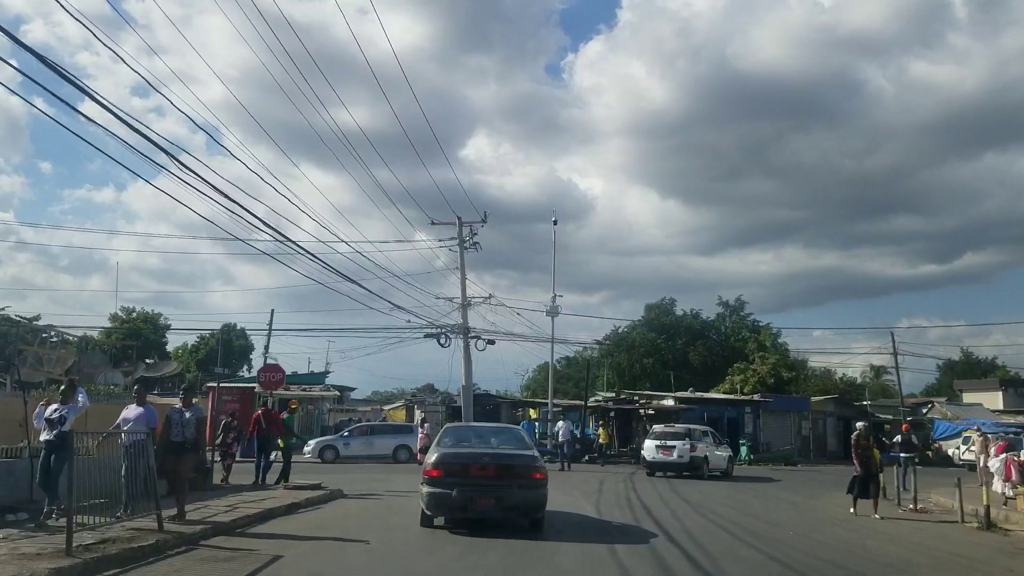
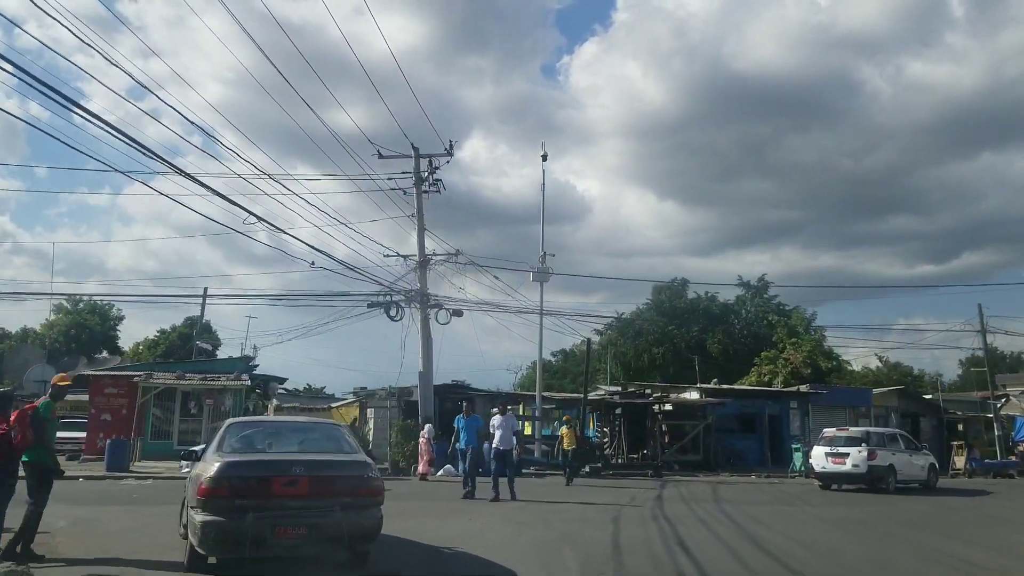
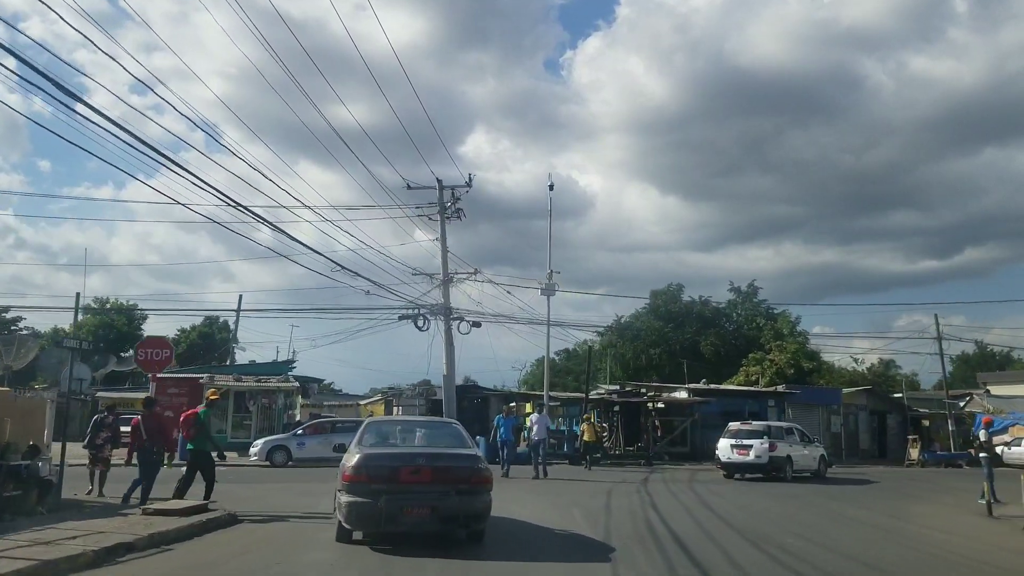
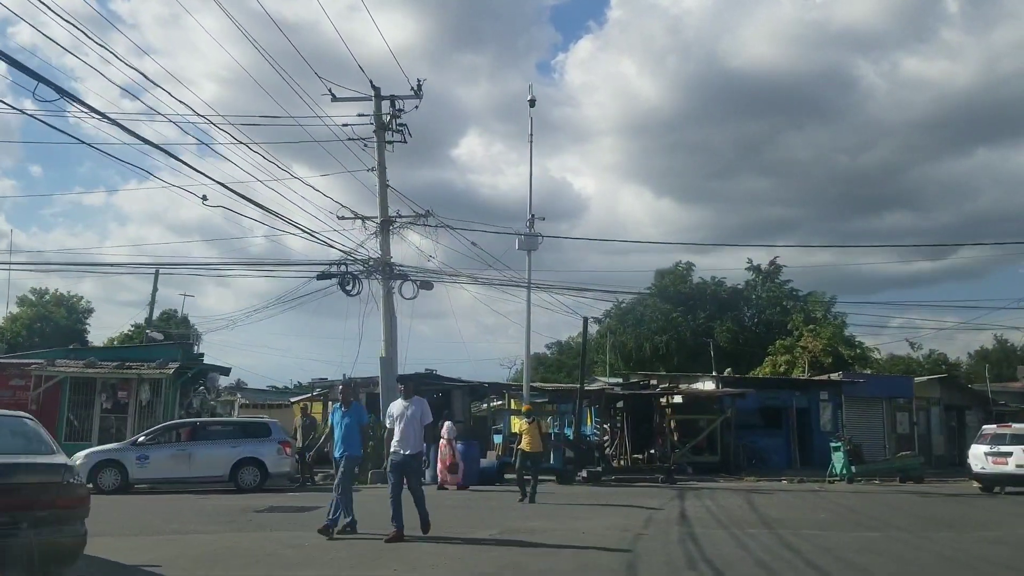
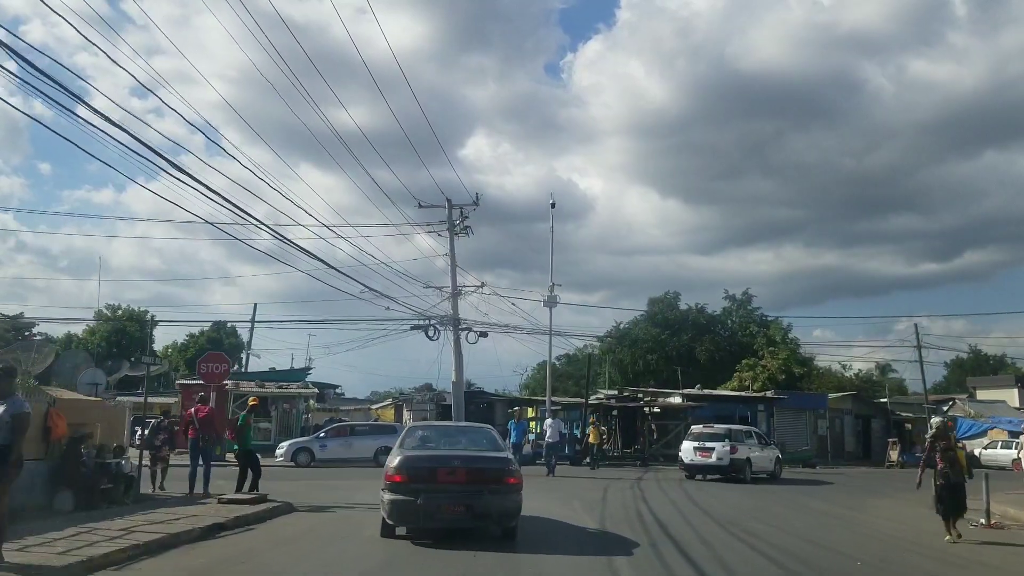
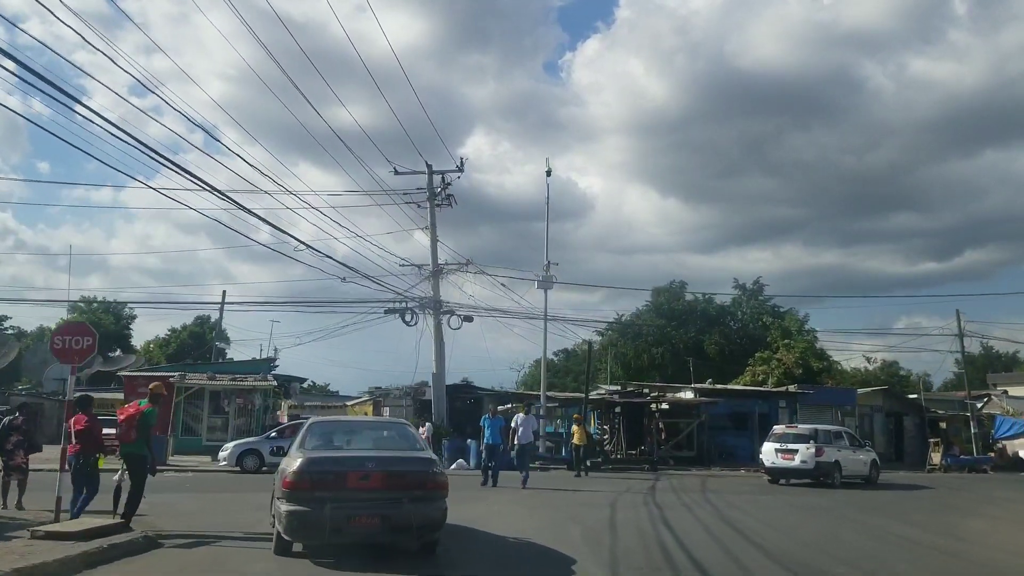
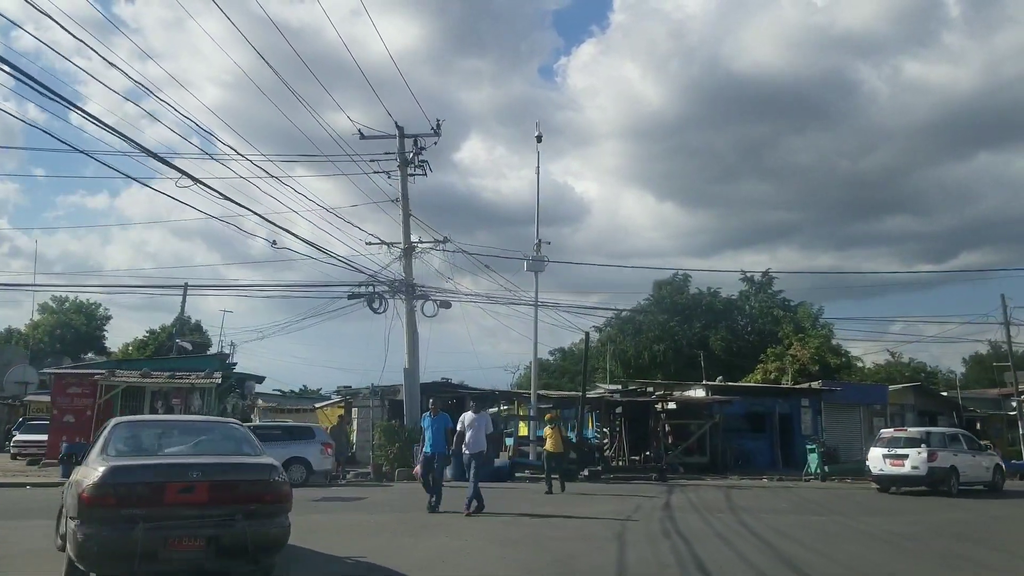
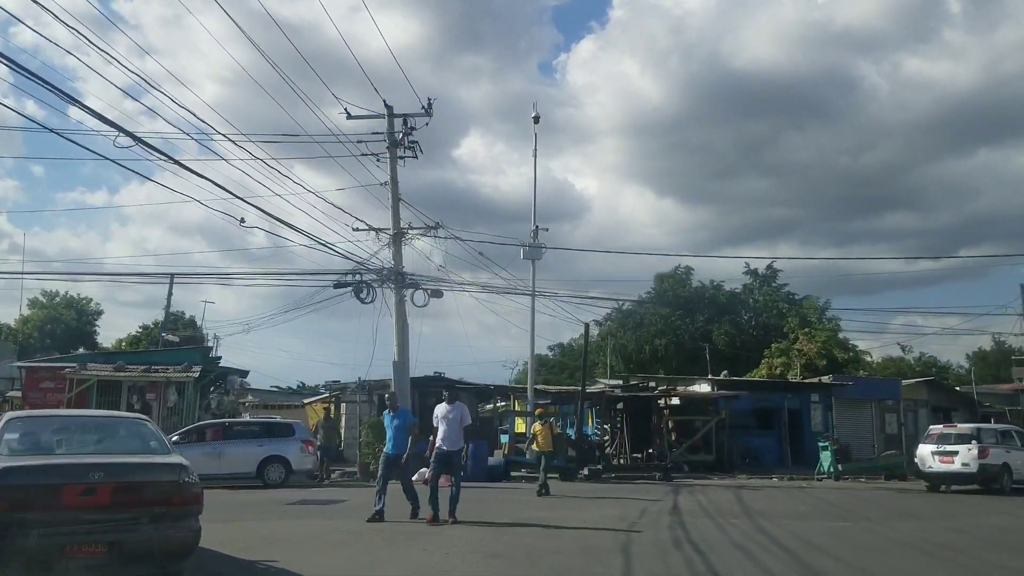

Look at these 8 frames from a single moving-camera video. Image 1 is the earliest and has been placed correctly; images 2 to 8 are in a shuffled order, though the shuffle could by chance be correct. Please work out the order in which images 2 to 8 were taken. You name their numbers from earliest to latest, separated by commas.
5, 3, 6, 2, 7, 8, 4
